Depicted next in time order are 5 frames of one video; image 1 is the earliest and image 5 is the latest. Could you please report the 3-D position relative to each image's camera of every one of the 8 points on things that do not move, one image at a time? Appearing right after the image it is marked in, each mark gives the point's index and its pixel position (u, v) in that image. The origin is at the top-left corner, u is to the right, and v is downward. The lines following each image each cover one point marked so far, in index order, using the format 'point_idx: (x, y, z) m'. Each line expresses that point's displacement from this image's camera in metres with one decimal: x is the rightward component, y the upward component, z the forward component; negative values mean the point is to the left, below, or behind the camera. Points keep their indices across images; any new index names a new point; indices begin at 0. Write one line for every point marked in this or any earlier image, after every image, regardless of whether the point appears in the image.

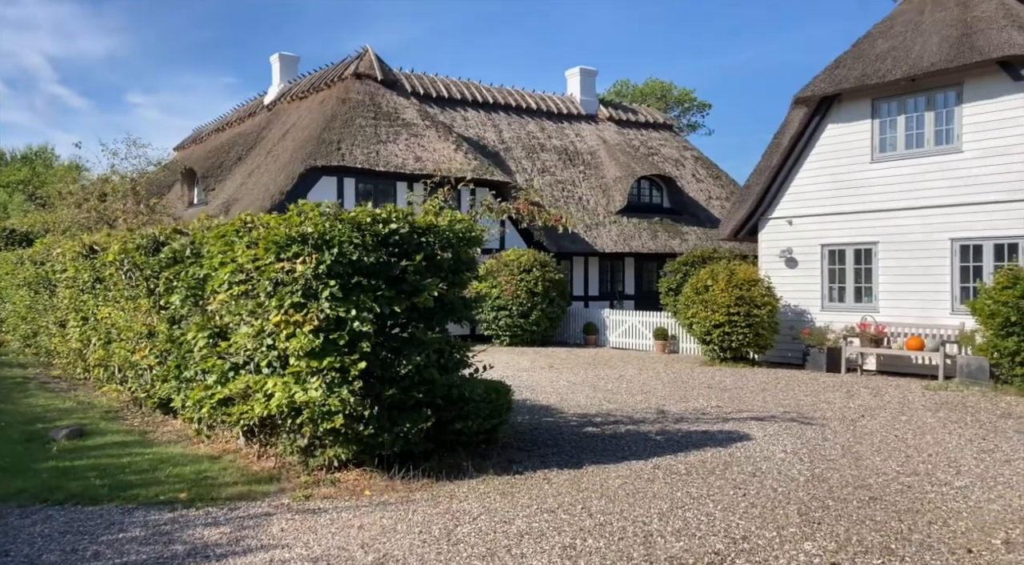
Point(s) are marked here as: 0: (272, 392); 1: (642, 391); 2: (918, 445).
0: (-1.8, -0.8, +7.4) m
1: (+1.9, -1.5, +13.7) m
2: (+3.6, -1.5, +8.6) m
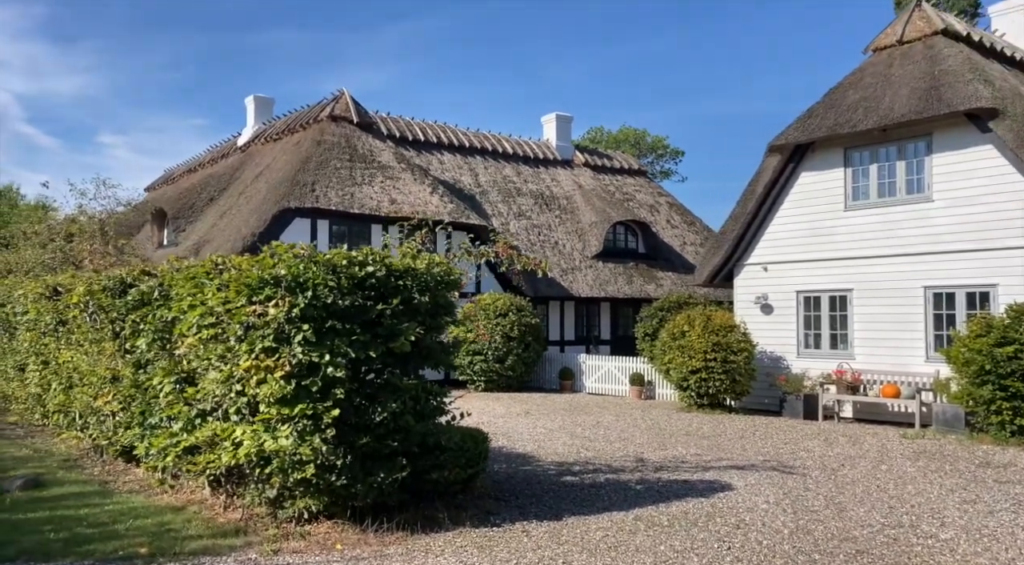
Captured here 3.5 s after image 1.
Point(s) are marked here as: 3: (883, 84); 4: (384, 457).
0: (-2.0, -1.2, +7.1) m
1: (+1.5, -2.2, +13.5) m
2: (+3.4, -1.9, +8.5) m
3: (+6.5, +3.5, +16.9) m
4: (-1.0, -1.3, +7.2) m
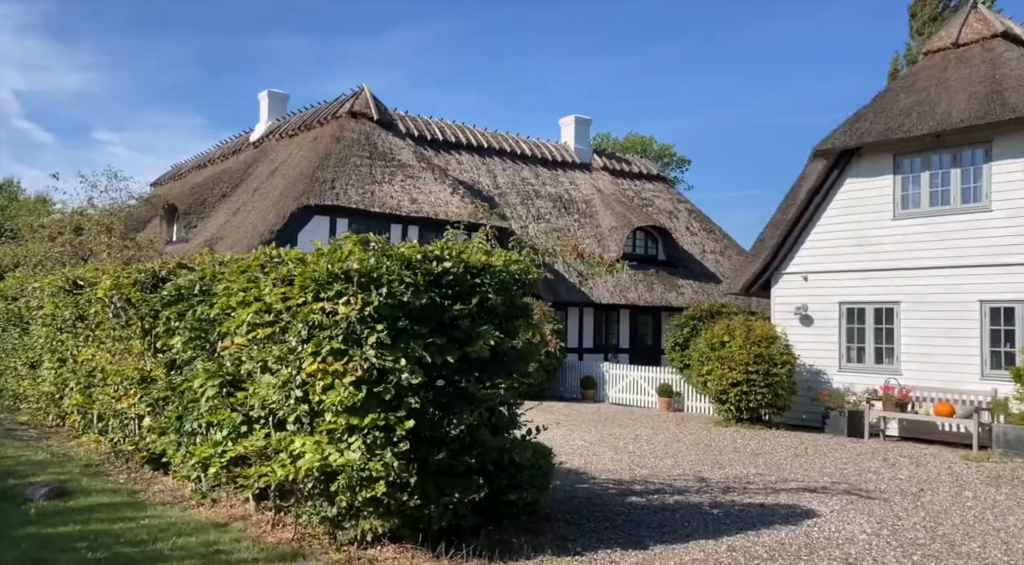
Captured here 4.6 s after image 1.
0: (-1.4, -1.1, +6.4) m
1: (+2.1, -2.3, +12.8) m
2: (+4.0, -2.0, +7.8) m
3: (+7.2, +3.3, +16.2) m
4: (-0.4, -1.3, +6.4) m
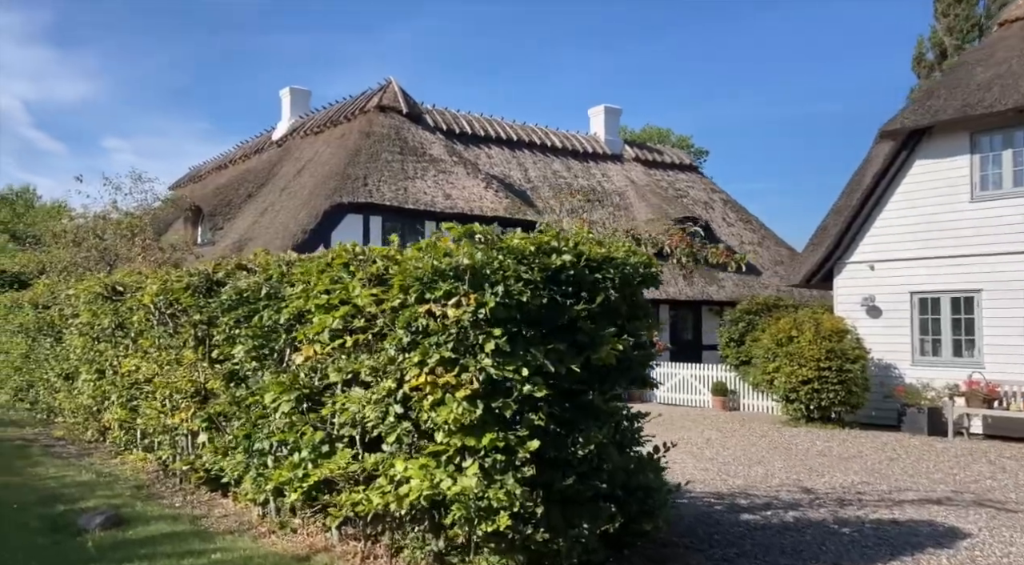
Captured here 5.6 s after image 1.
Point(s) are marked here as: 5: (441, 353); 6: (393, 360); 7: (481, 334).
0: (-0.6, -1.1, +5.5) m
1: (+3.0, -2.2, +11.9) m
2: (+4.8, -1.9, +6.8) m
3: (+8.0, +3.5, +15.2) m
4: (+0.4, -1.3, +5.5) m
5: (-0.4, -0.4, +5.3) m
6: (-0.7, -0.5, +5.6) m
7: (-0.2, -0.3, +5.3) m
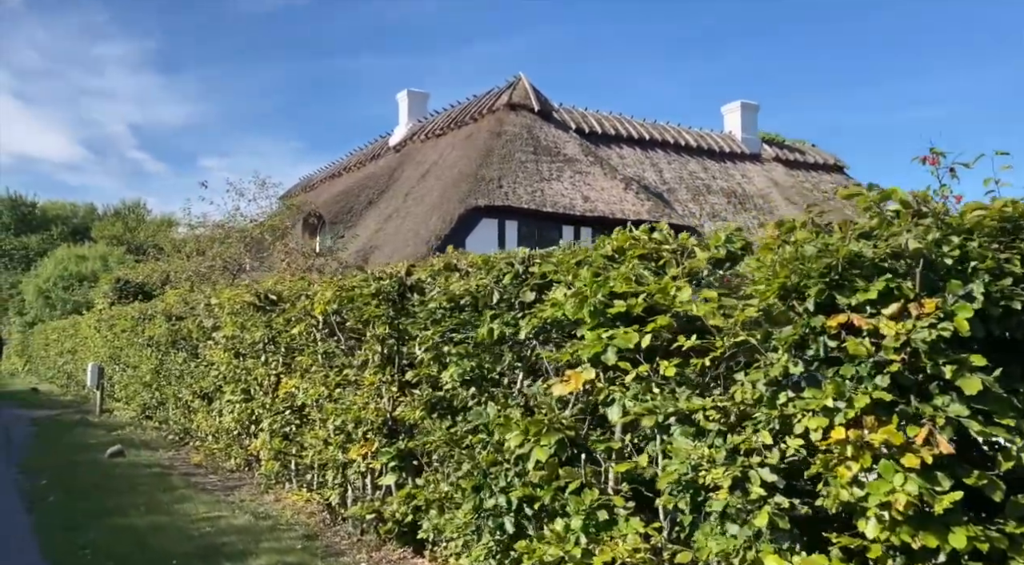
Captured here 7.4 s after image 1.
0: (+1.0, -1.1, +3.4) m
1: (+5.2, -2.2, +9.4) m
2: (+6.6, -1.8, +4.2) m
3: (+10.5, +3.4, +12.3) m
4: (+2.1, -1.3, +3.4) m
5: (+1.2, -0.4, +3.2) m
6: (+1.0, -0.5, +3.5) m
7: (+1.5, -0.3, +3.2) m
